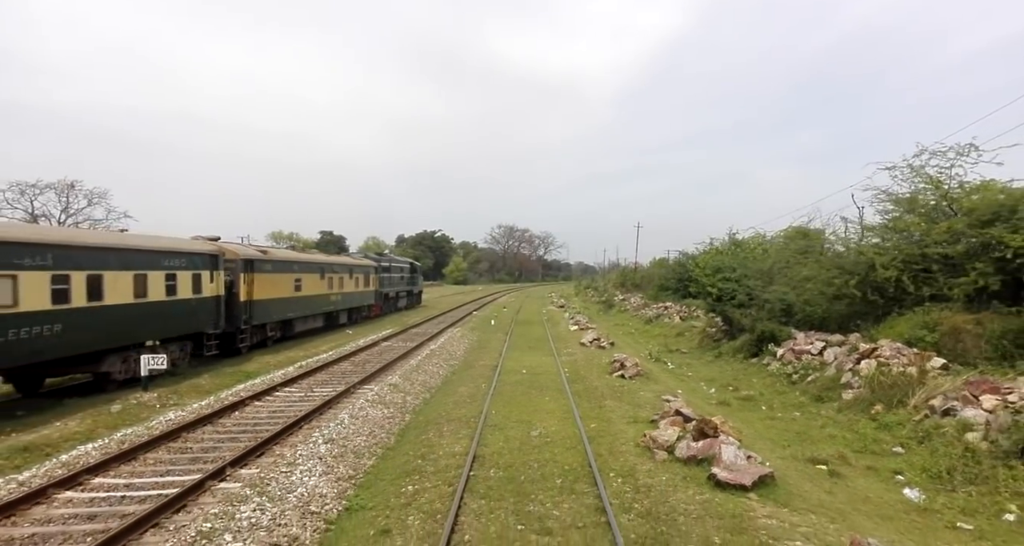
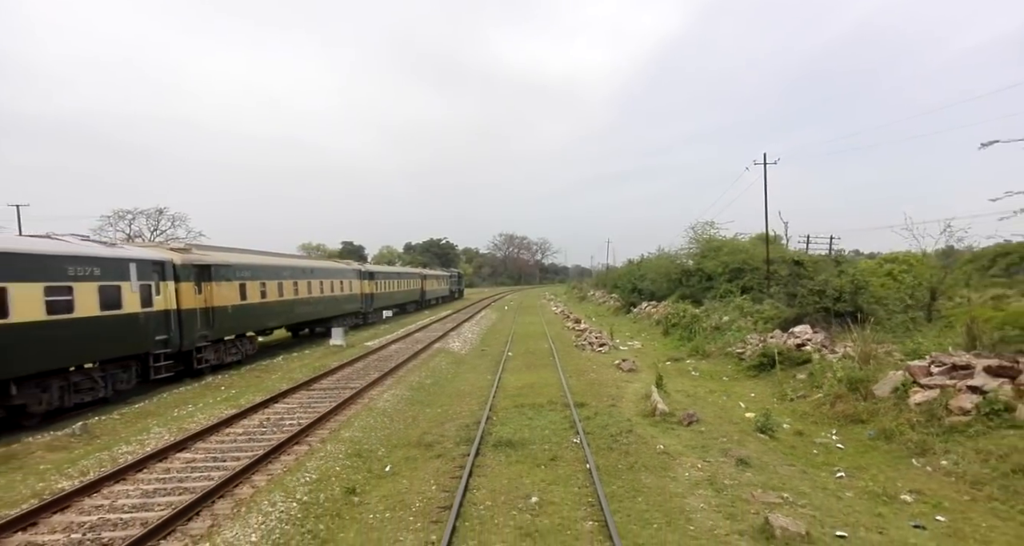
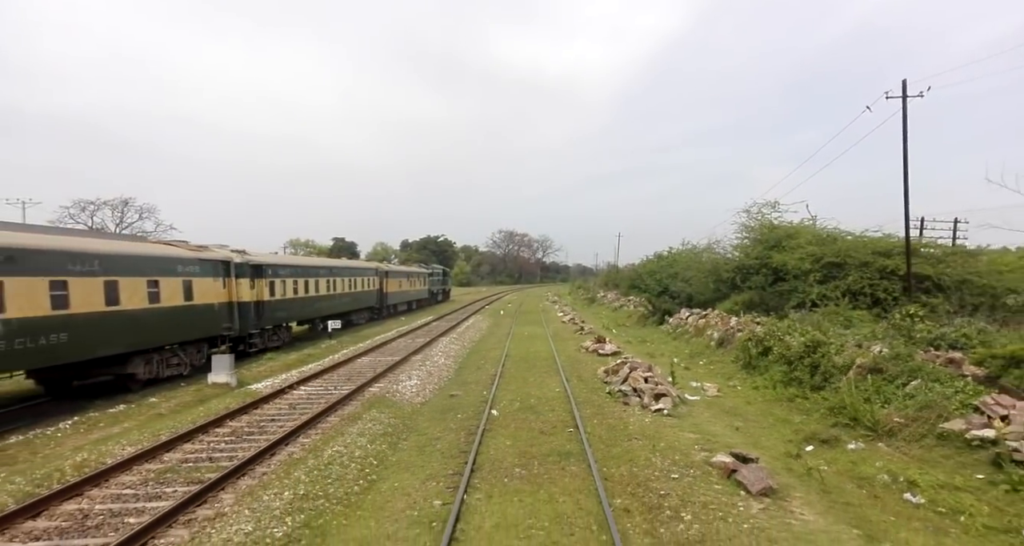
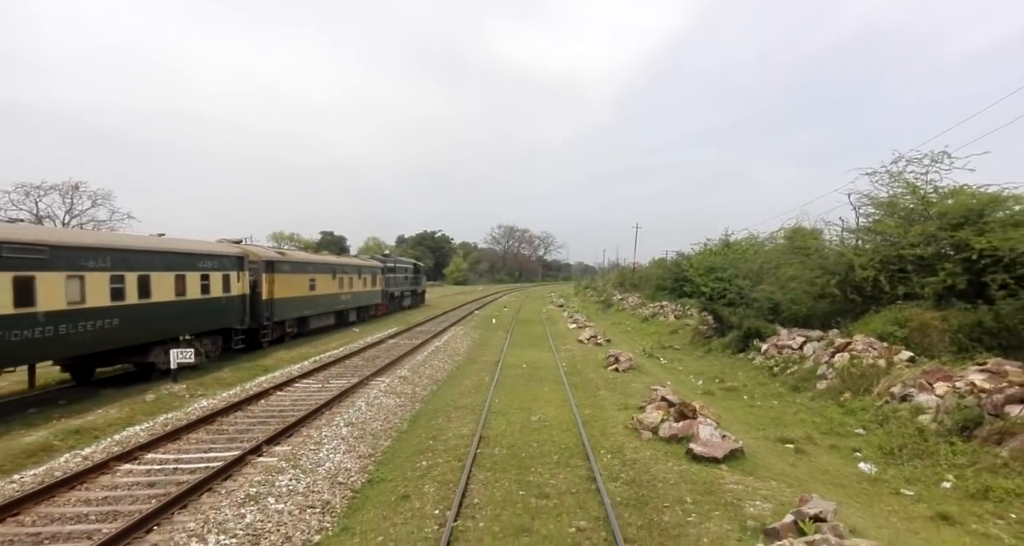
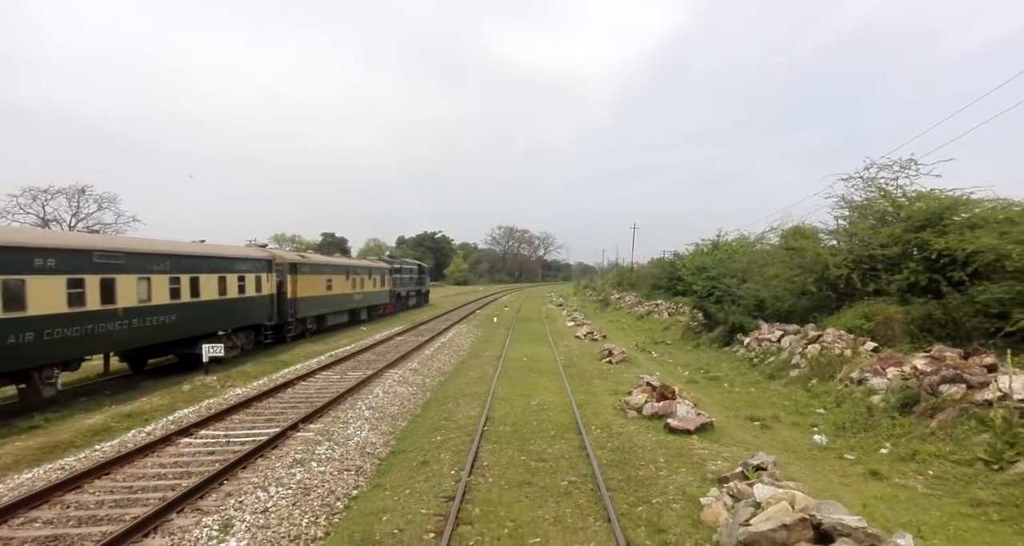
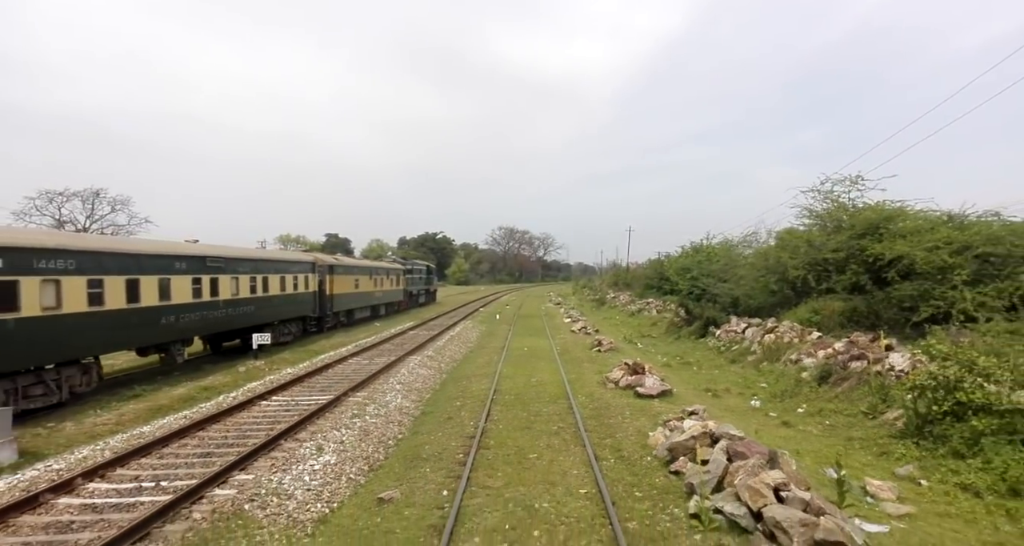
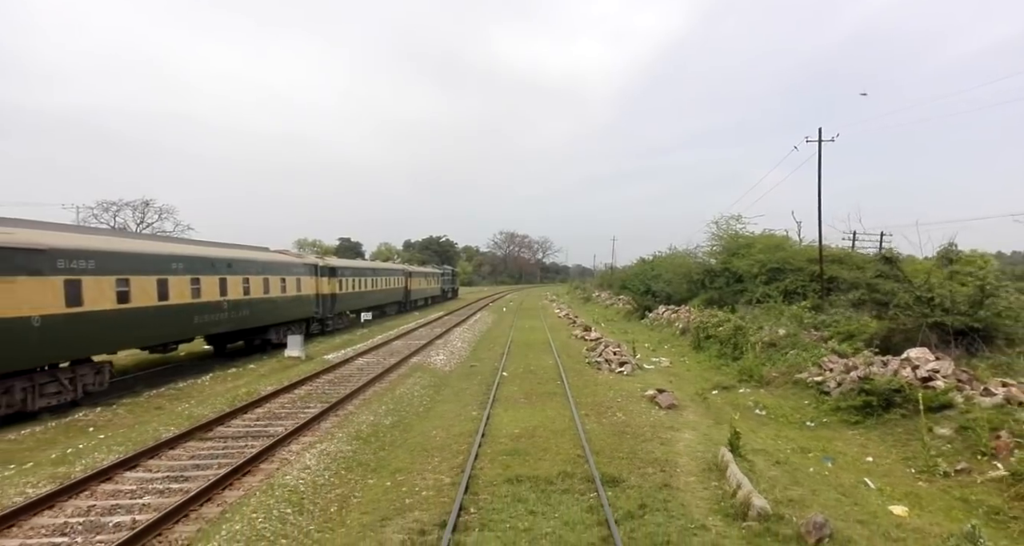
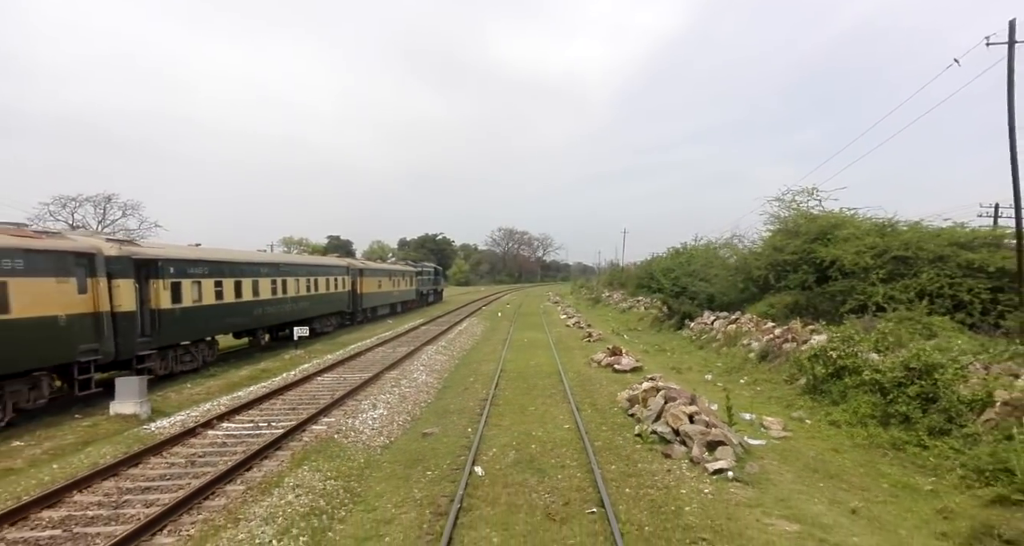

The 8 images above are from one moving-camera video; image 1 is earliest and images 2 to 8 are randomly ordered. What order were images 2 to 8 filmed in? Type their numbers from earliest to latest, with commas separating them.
4, 5, 6, 8, 3, 7, 2
